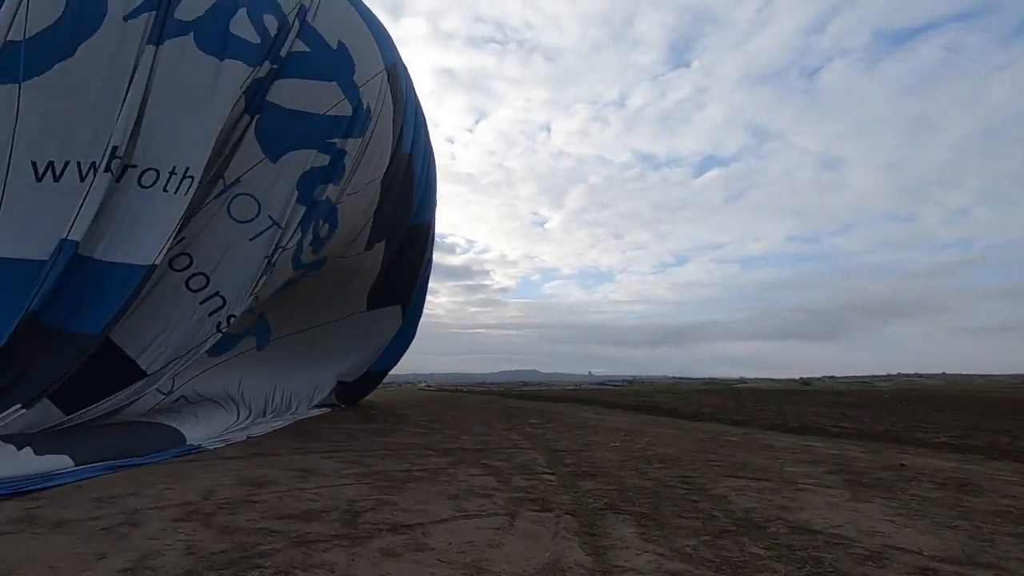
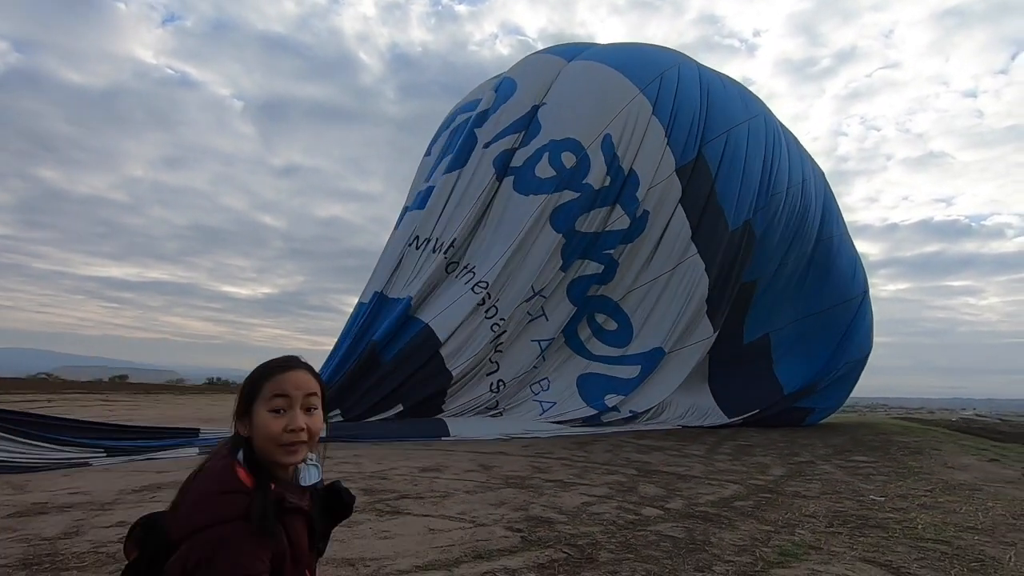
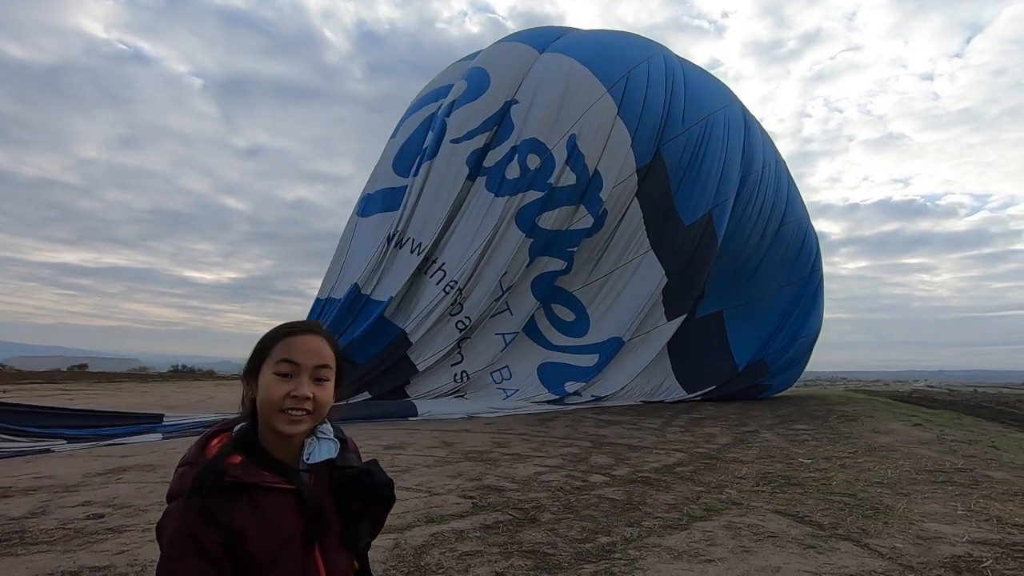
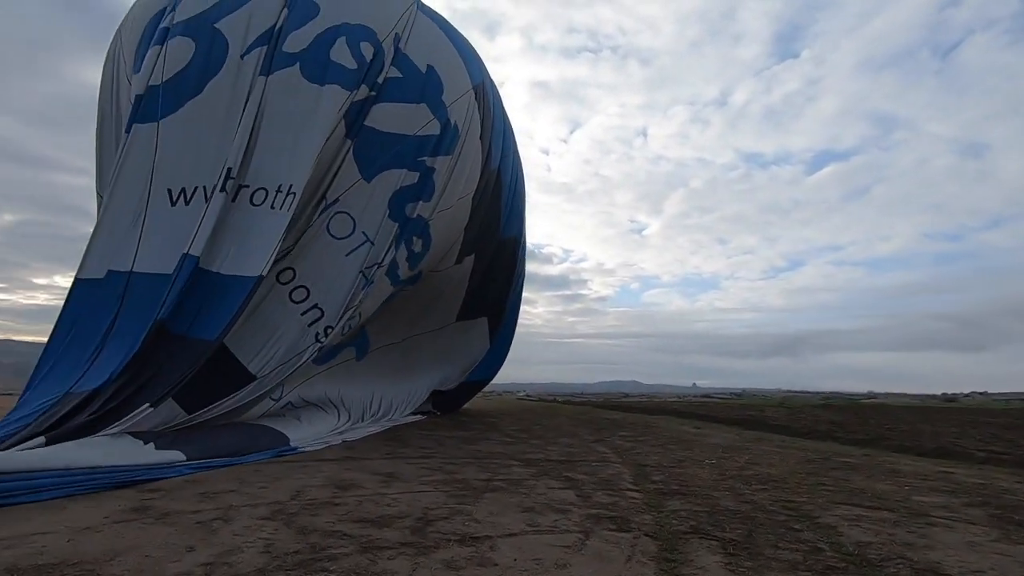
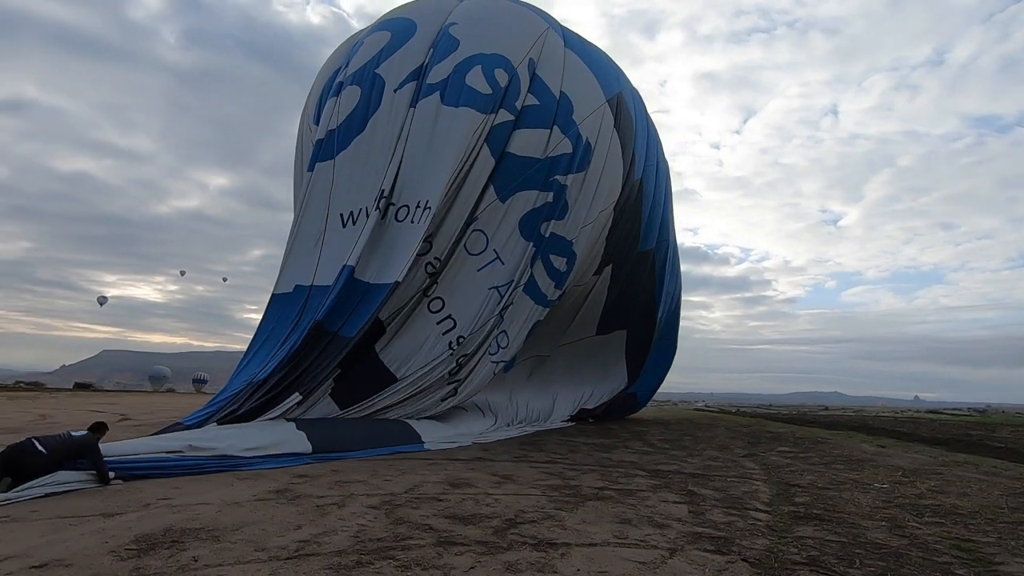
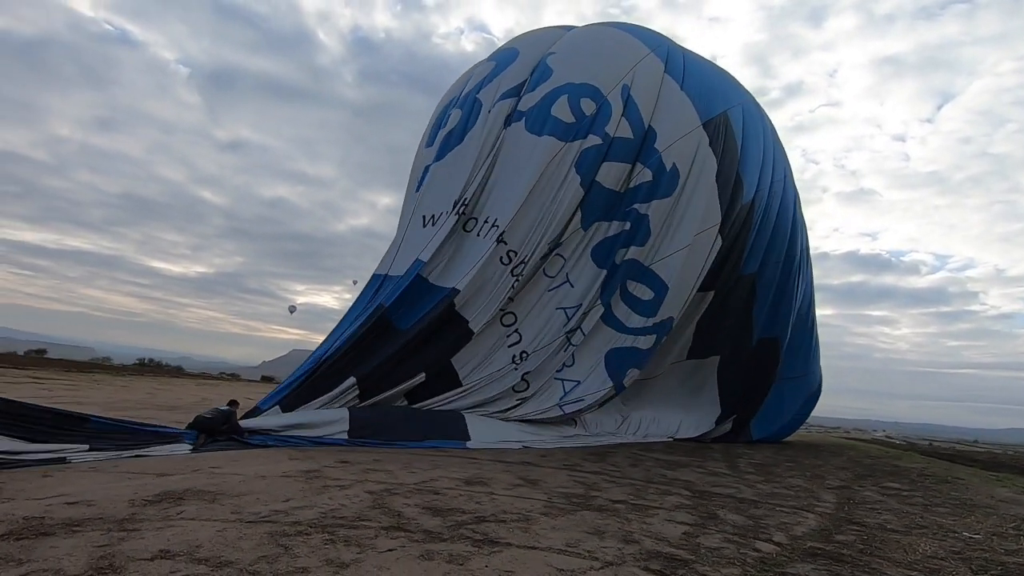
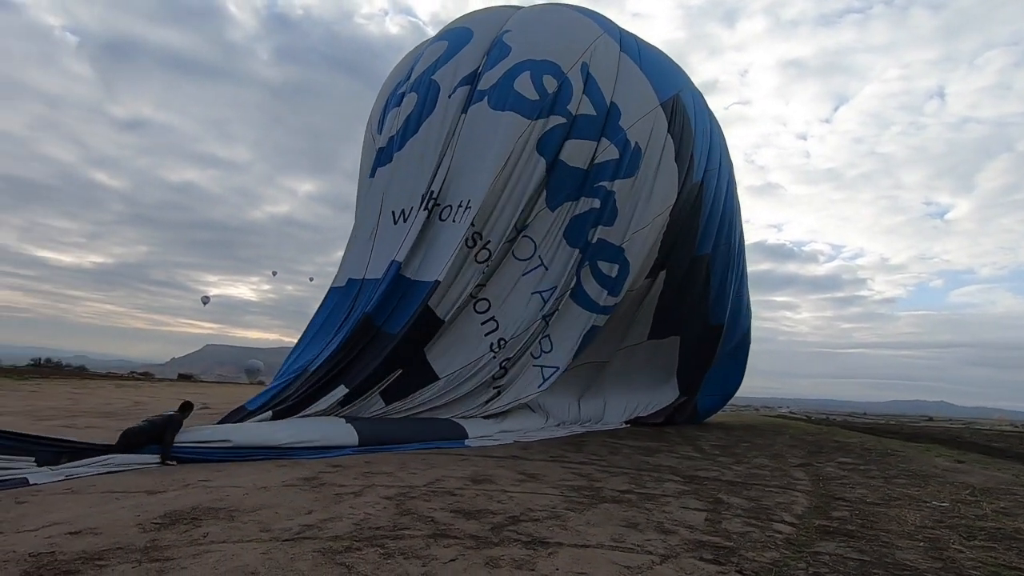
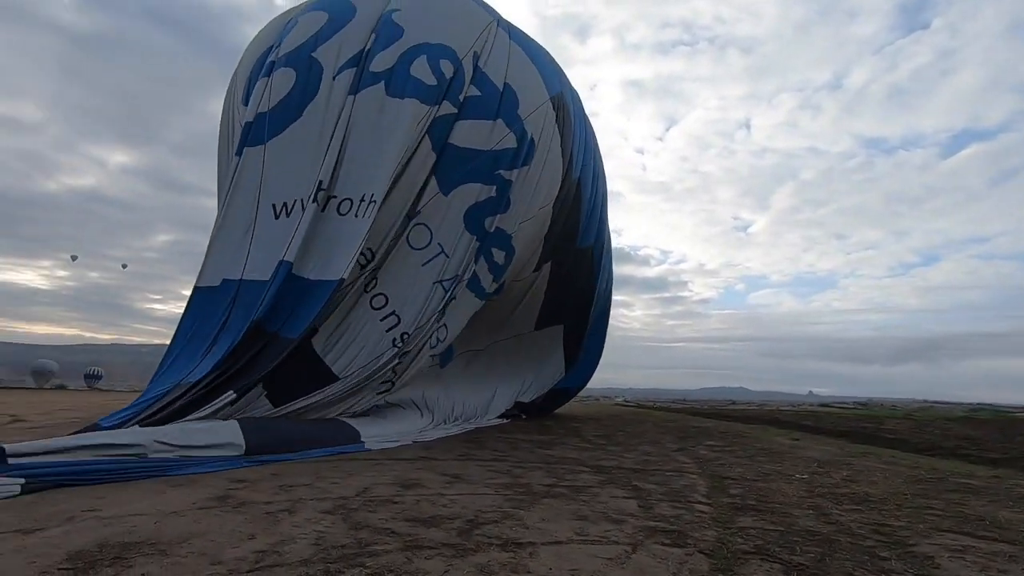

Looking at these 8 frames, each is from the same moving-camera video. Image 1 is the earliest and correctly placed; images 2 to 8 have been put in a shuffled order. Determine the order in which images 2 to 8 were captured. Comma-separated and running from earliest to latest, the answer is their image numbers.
4, 8, 5, 7, 6, 2, 3
